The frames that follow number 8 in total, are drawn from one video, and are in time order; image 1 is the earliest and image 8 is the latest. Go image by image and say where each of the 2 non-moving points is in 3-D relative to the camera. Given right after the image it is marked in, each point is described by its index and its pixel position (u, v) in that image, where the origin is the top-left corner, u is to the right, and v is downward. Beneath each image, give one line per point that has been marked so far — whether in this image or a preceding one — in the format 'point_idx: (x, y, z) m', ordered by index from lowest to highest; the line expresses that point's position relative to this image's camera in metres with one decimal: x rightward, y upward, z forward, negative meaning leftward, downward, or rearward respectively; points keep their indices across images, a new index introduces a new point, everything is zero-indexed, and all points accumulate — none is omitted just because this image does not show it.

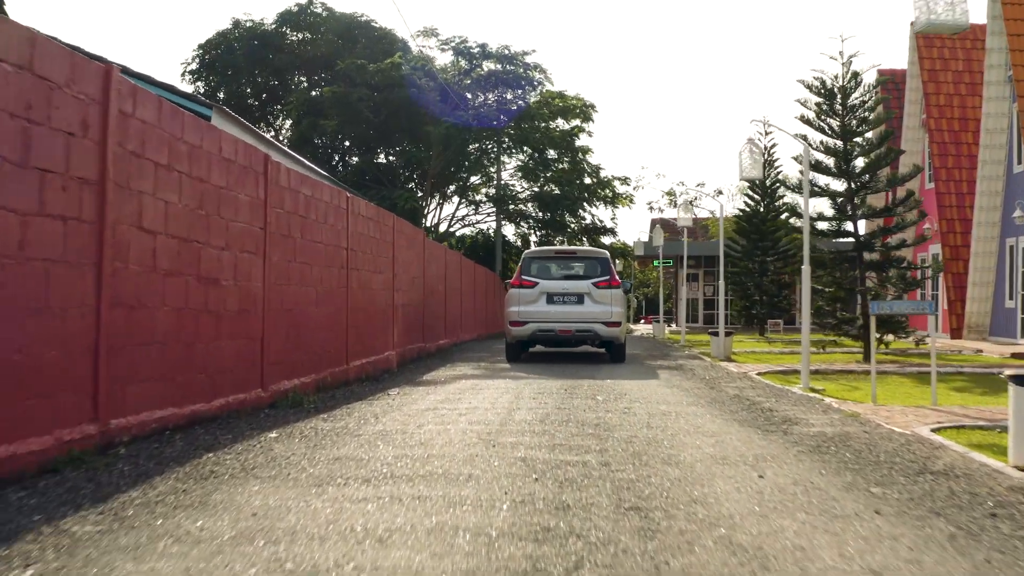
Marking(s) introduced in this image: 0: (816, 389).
0: (+1.7, -0.6, +10.3) m
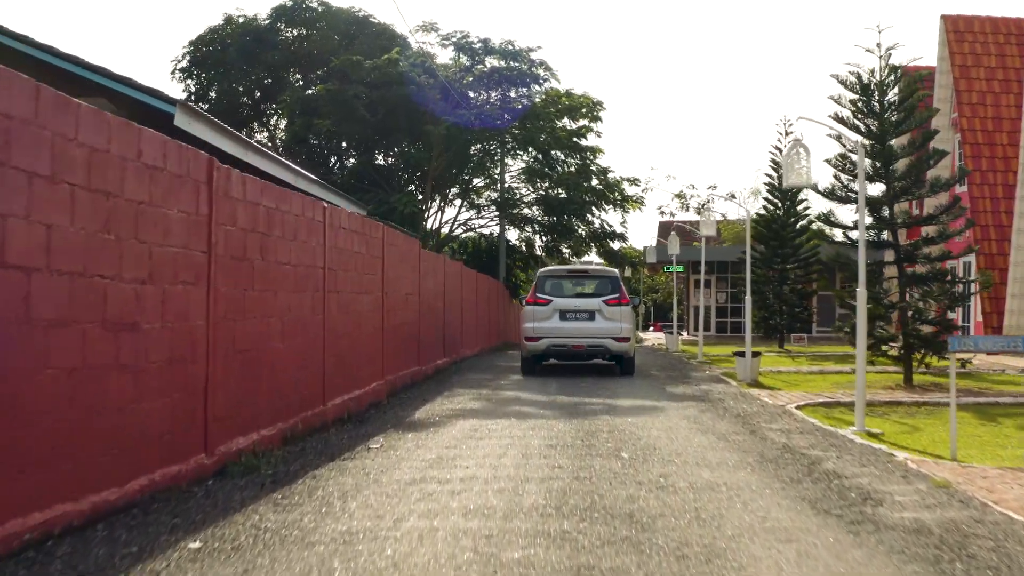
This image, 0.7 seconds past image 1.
0: (+1.7, -0.7, +8.8) m
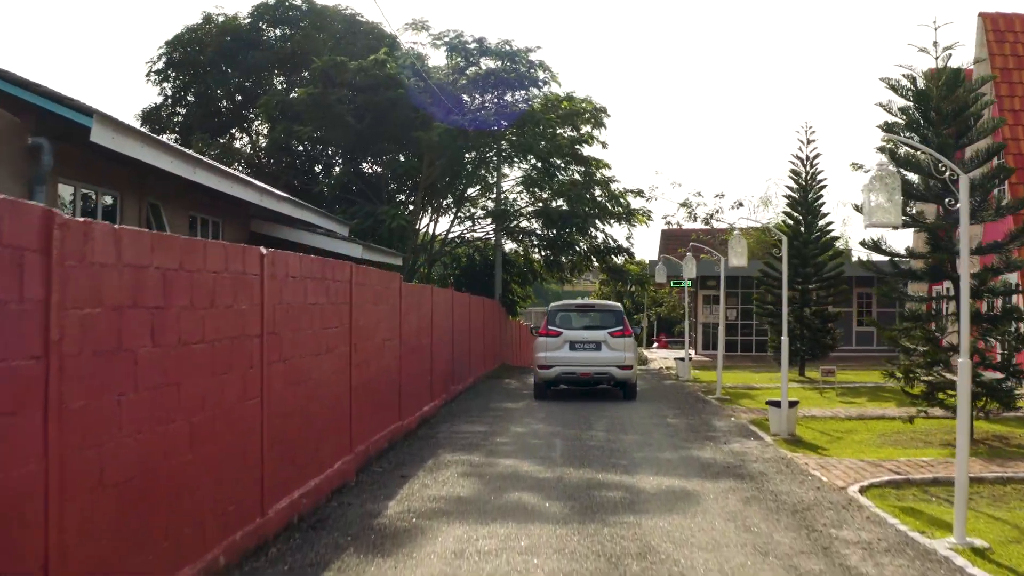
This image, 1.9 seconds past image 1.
0: (+1.7, -1.0, +6.8) m
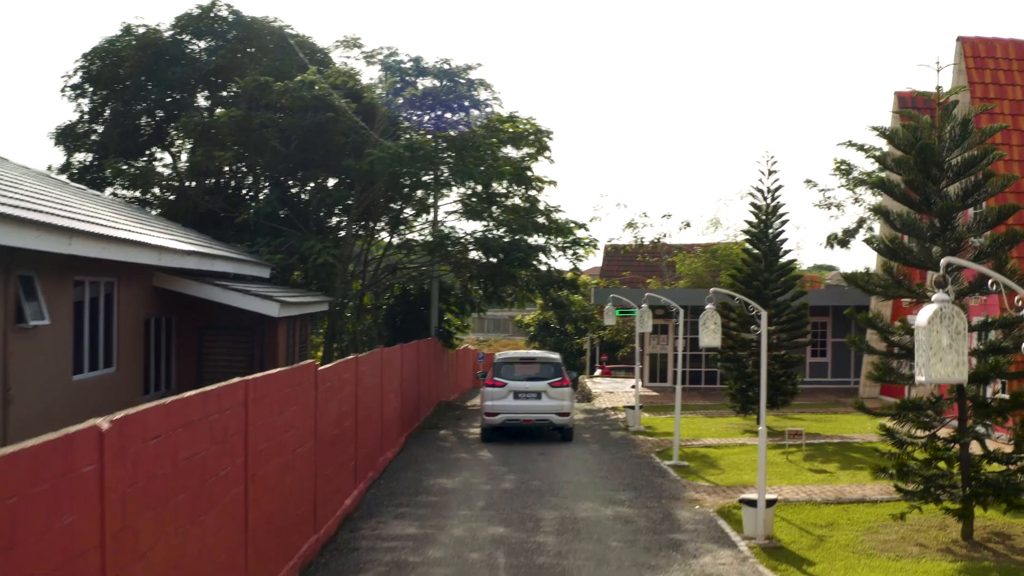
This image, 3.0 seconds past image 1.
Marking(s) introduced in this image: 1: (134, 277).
0: (+1.5, -1.5, +5.1) m
1: (-2.7, +0.1, +13.2) m
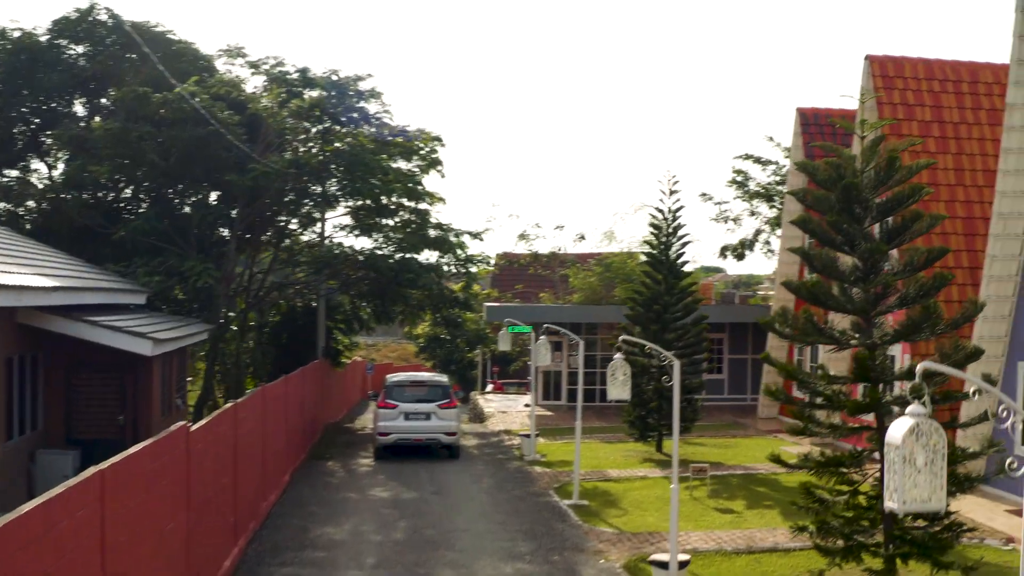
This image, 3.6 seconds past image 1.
0: (+1.3, -1.7, +4.4) m
1: (-3.4, -0.2, +12.2) m
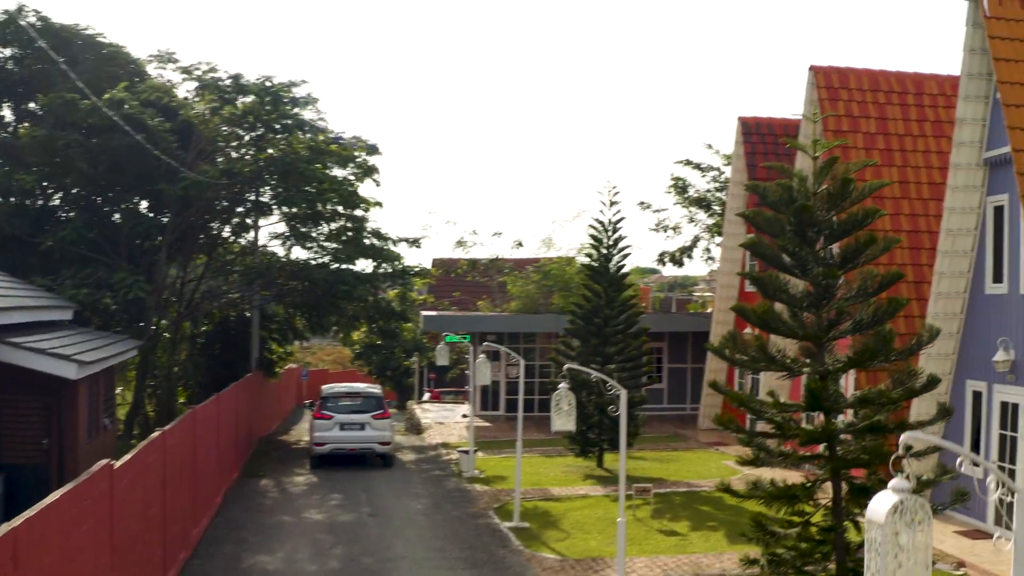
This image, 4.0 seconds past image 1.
0: (+1.2, -1.9, +4.1) m
1: (-3.8, -0.3, +11.7) m
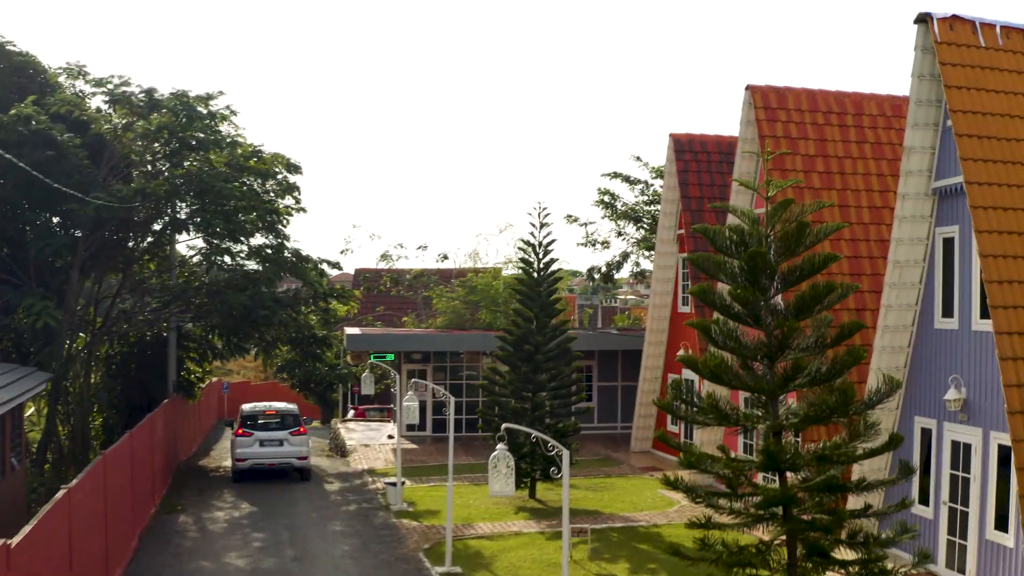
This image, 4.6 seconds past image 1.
0: (+1.1, -2.1, +3.4) m
1: (-4.2, -0.6, +10.9) m
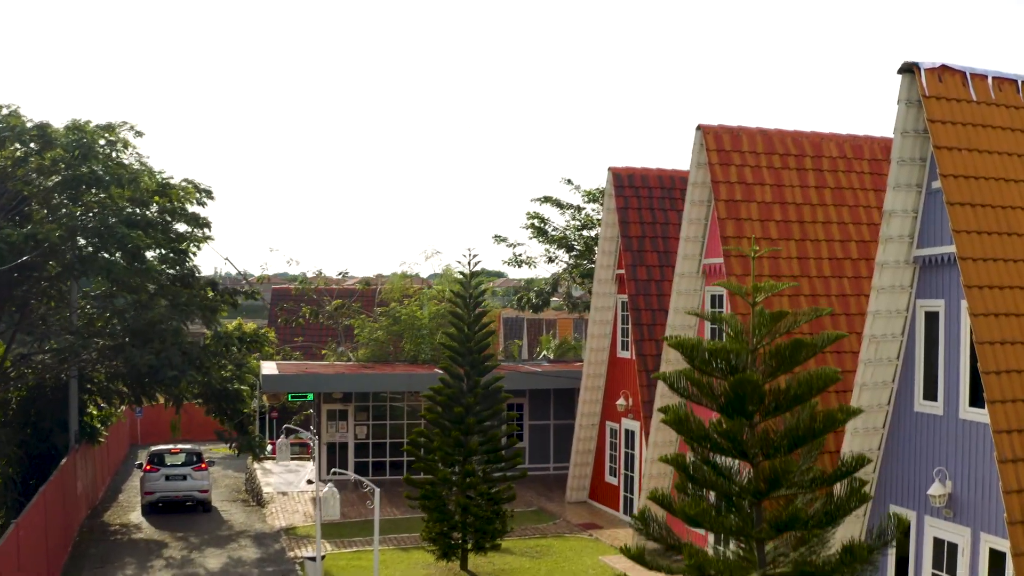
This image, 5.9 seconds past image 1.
0: (+1.1, -2.7, +2.0) m
1: (-4.5, -1.1, +9.2) m
